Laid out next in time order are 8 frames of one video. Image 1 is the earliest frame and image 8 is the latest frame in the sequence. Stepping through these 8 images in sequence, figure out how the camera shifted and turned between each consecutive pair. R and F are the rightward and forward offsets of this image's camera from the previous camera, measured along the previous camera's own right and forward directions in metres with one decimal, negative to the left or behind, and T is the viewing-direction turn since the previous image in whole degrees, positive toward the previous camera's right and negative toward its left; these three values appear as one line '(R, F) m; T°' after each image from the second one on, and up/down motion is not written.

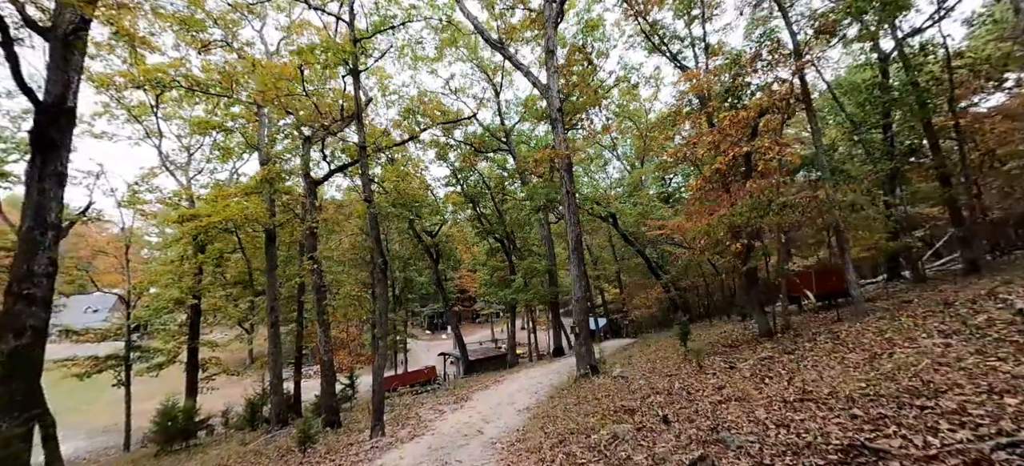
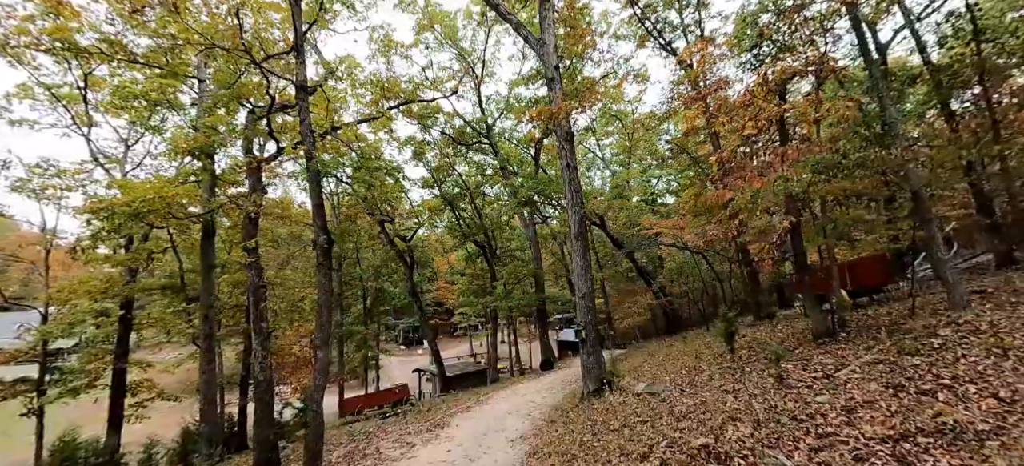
(-0.1, +1.4) m; +3°
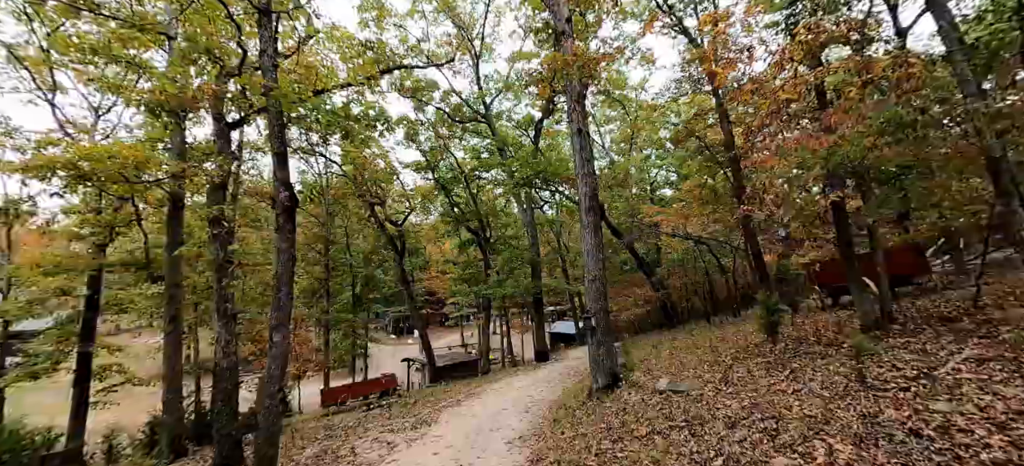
(-0.1, +0.7) m; +1°
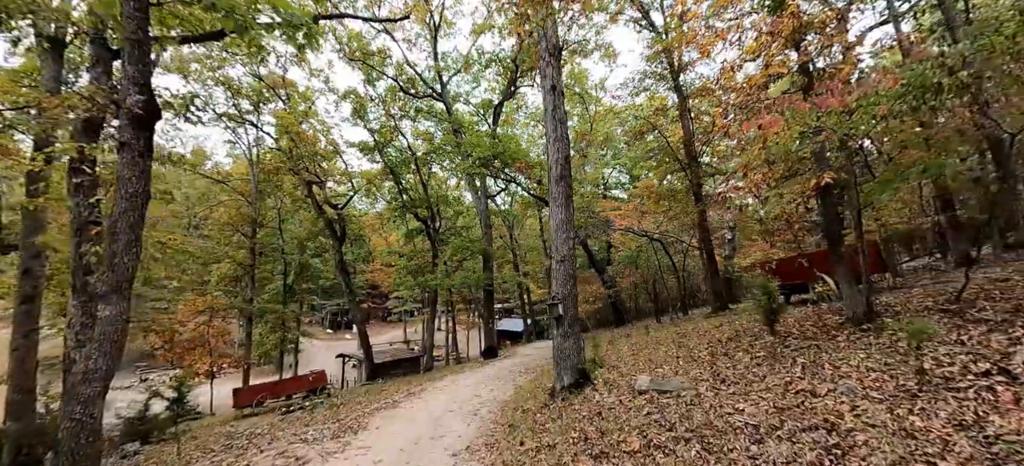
(-0.1, +0.8) m; +7°
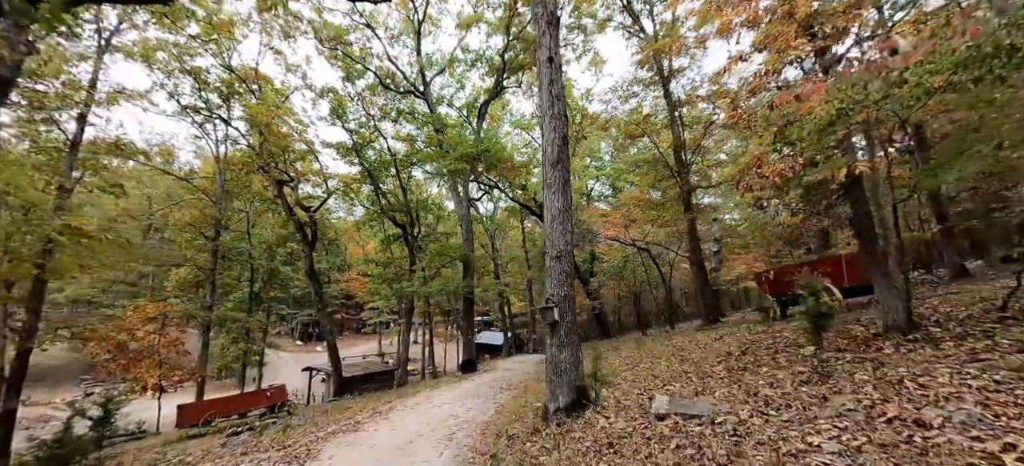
(-0.1, +0.6) m; +3°
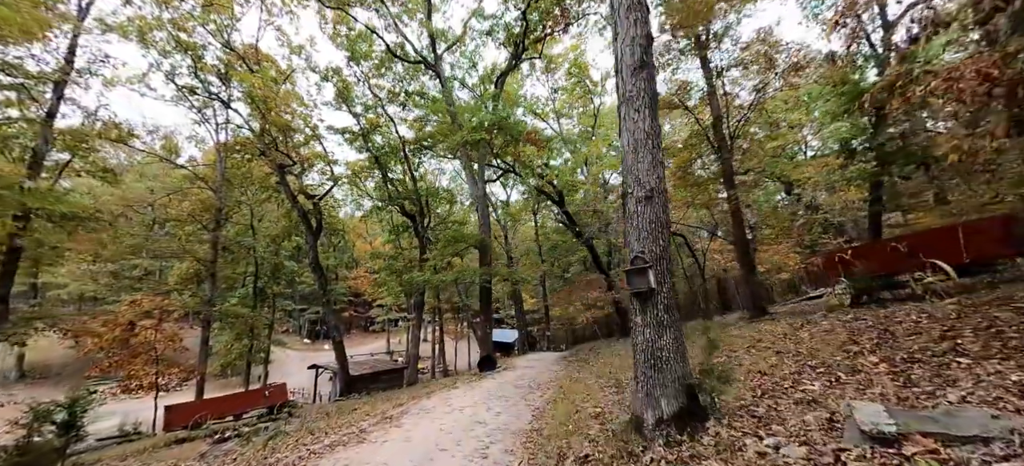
(-0.3, +1.0) m; -1°
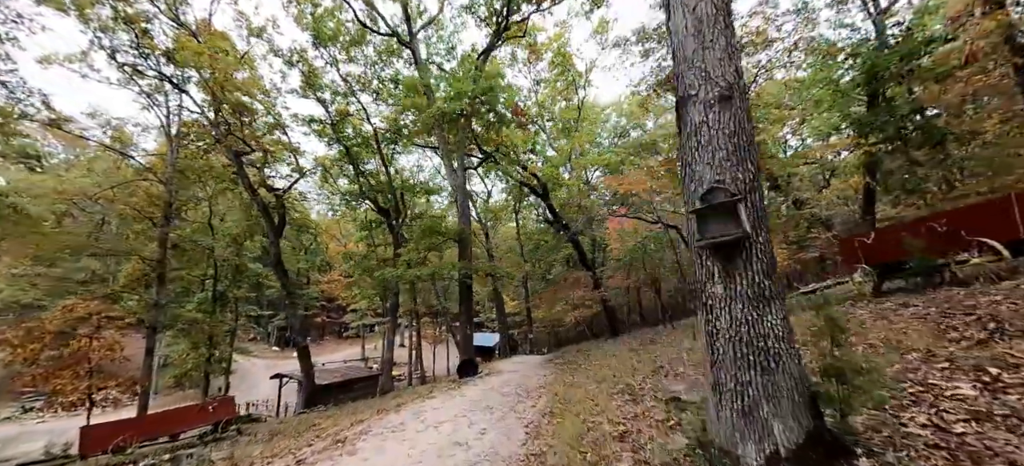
(-0.1, +0.9) m; +3°
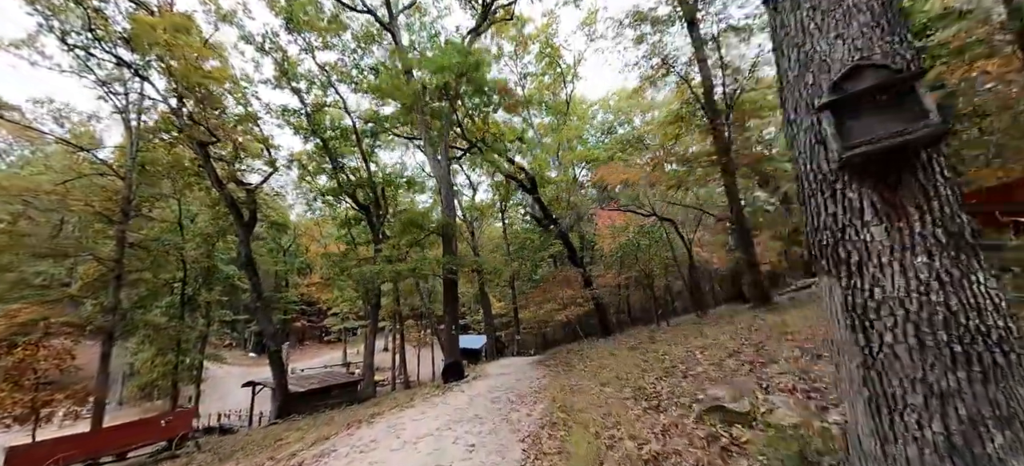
(-0.1, +0.6) m; +2°
